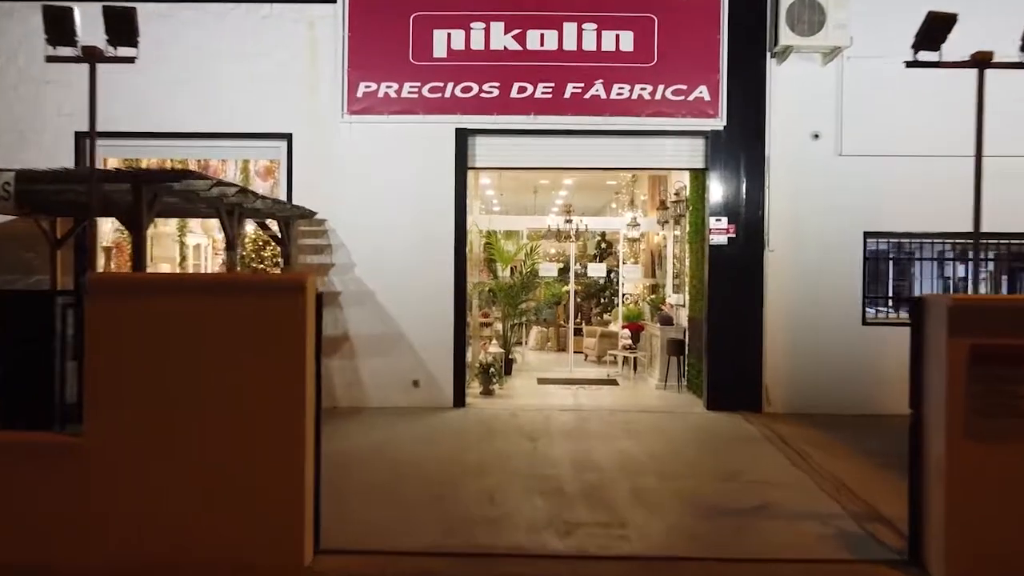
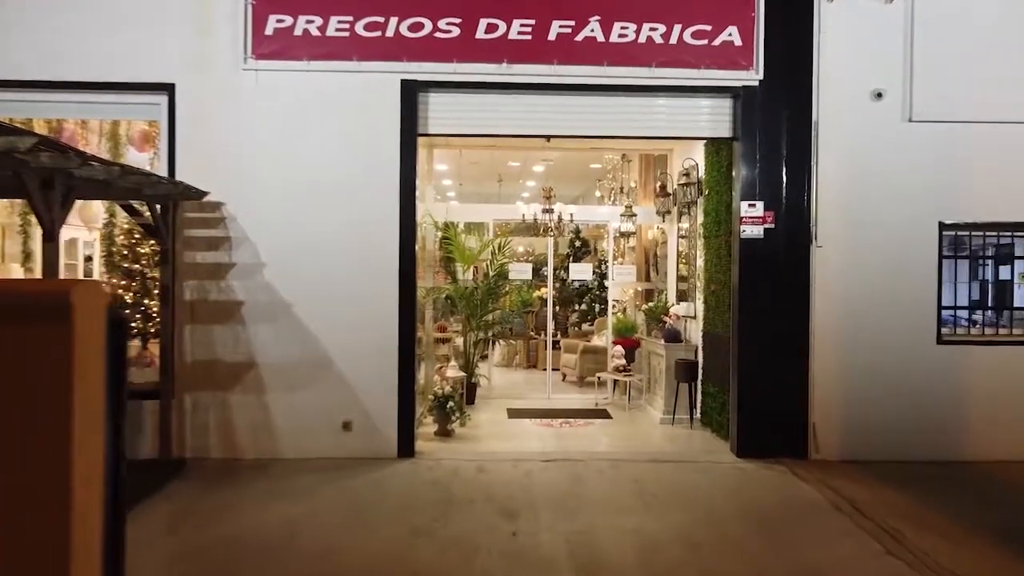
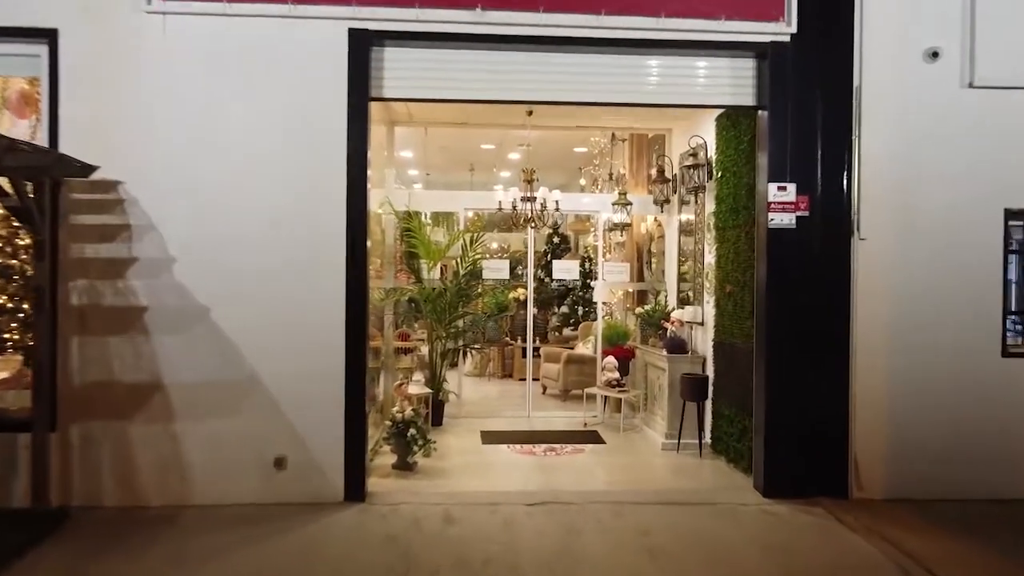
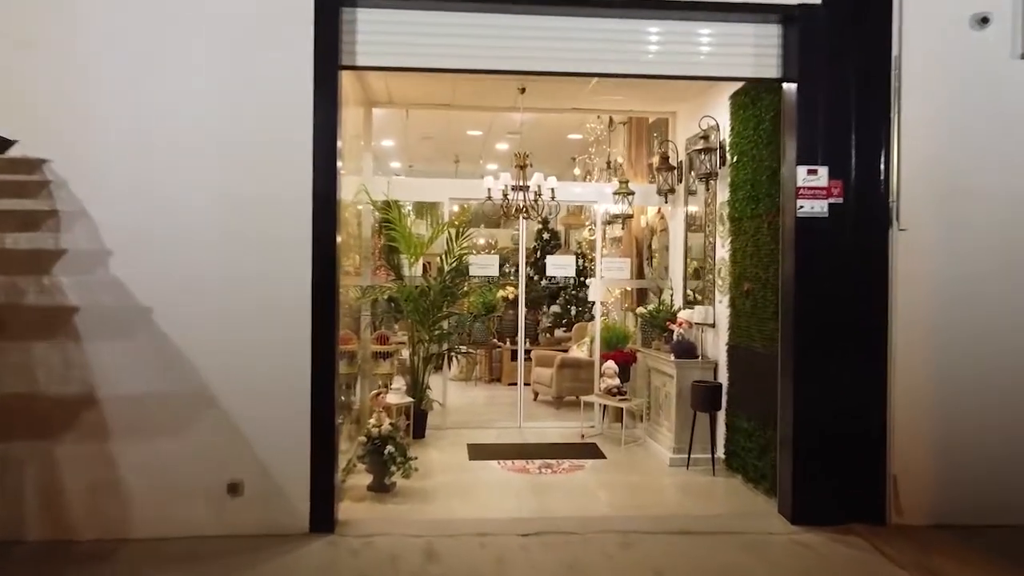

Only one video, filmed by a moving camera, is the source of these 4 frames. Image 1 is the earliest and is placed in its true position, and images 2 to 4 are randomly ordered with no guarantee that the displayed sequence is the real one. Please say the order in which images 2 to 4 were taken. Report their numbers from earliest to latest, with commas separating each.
2, 3, 4
